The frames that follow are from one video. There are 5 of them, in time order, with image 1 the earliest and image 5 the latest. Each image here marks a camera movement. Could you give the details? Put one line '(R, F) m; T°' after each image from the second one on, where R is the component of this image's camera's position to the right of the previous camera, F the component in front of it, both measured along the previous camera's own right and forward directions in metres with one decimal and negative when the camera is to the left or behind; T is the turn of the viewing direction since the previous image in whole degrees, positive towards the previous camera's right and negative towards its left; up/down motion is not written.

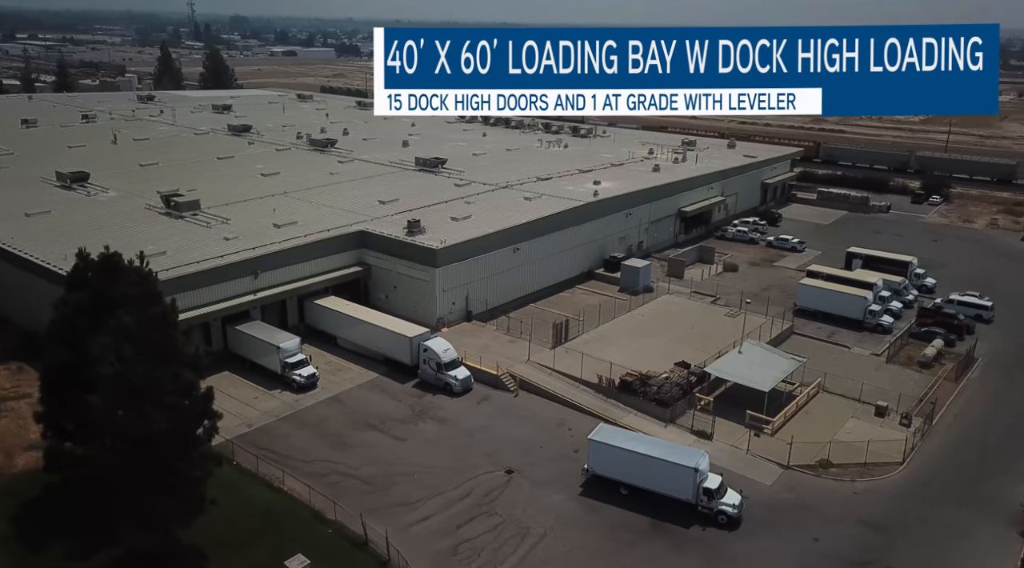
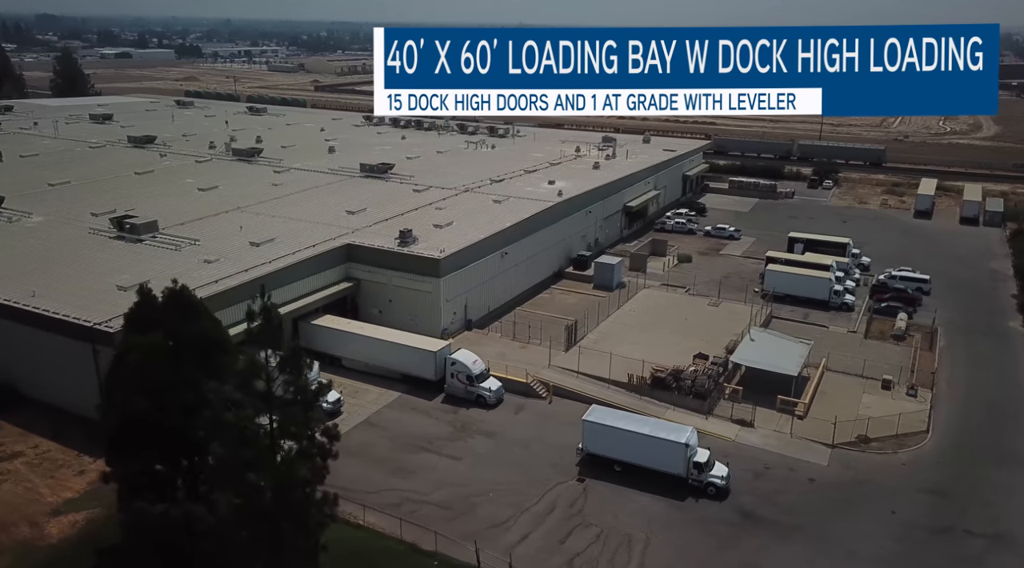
(-6.7, +1.0) m; +11°
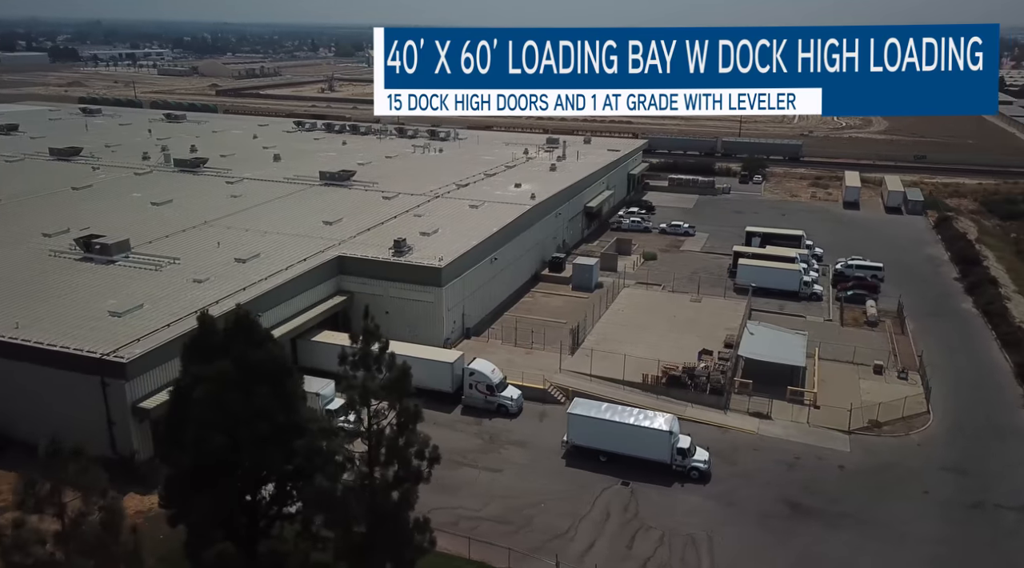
(-4.5, +0.7) m; +8°
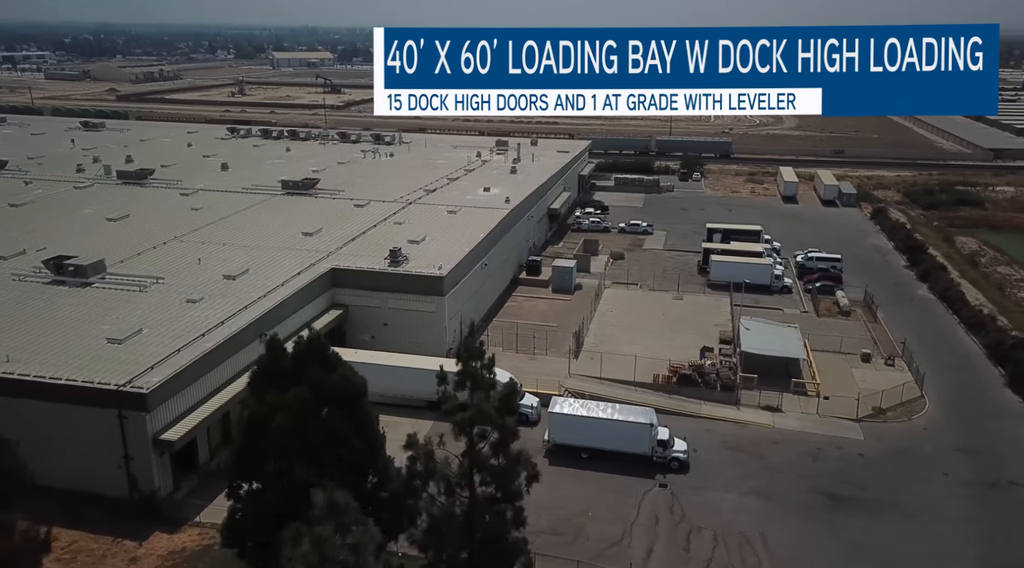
(-4.0, +0.7) m; +7°
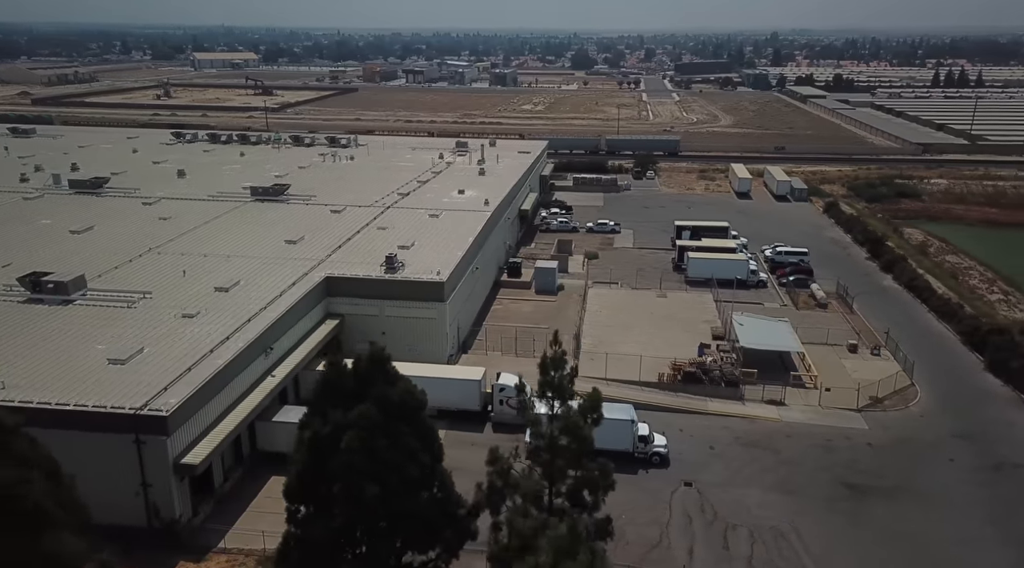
(-2.9, +0.6) m; +5°
